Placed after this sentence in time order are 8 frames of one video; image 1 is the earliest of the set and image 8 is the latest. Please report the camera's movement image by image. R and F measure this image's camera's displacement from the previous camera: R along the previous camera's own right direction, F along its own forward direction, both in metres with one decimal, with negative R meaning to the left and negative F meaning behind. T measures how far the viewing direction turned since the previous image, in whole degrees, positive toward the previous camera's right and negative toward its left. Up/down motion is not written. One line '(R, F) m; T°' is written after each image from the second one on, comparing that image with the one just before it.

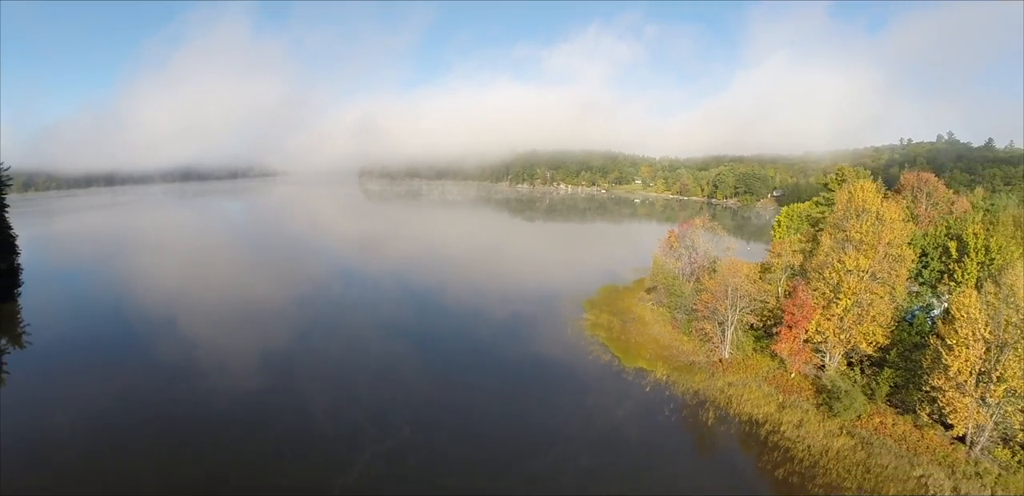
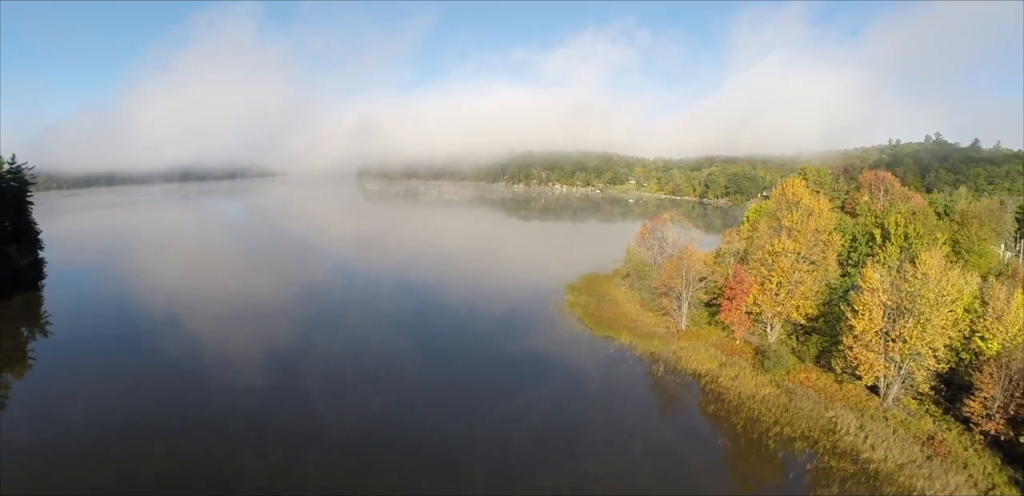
(+0.5, -4.1) m; 0°
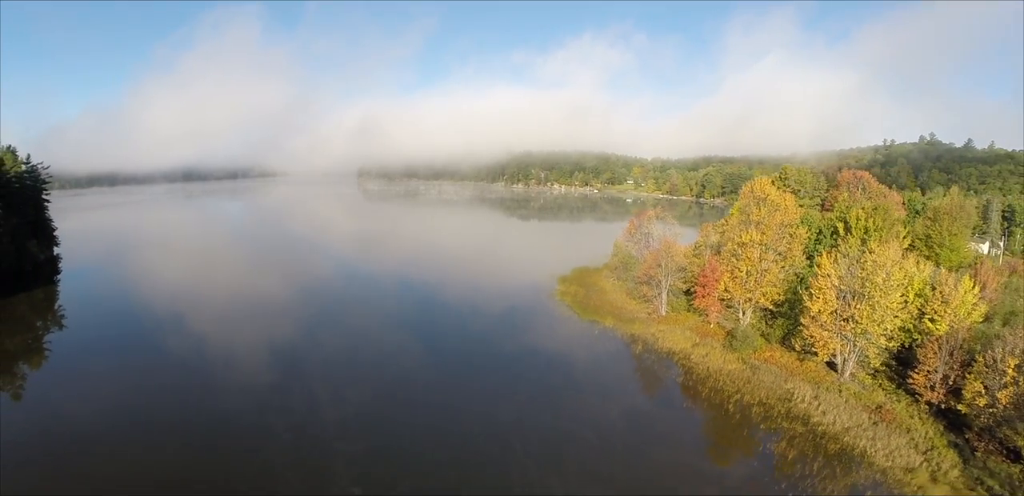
(+0.4, -2.7) m; 0°
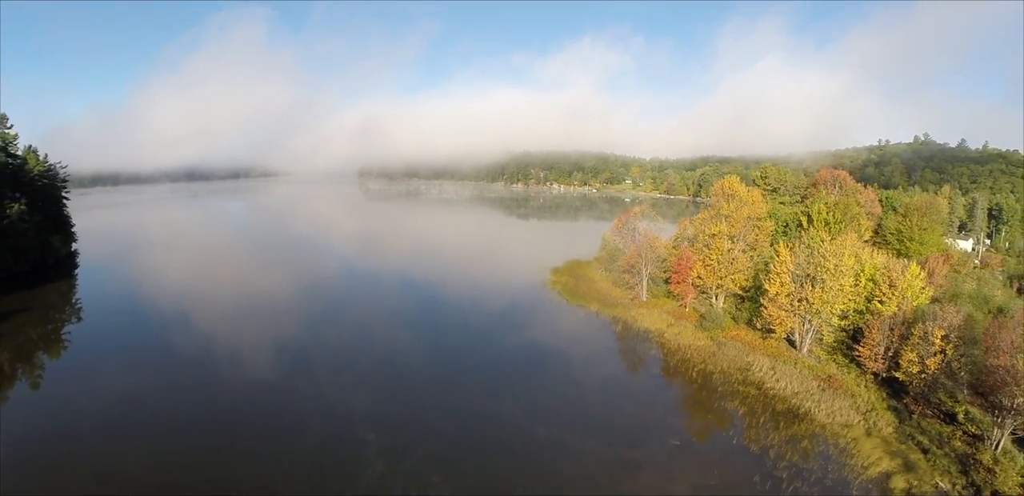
(+0.5, -3.2) m; 0°
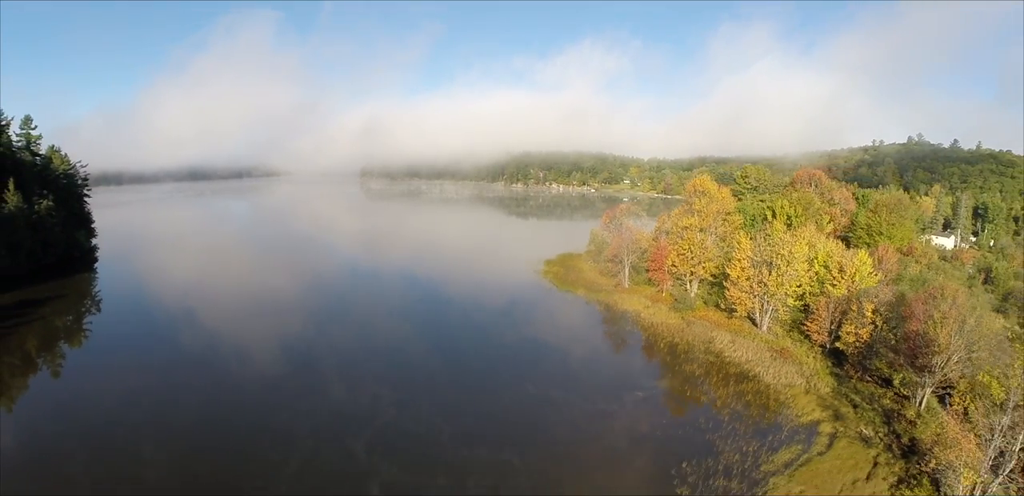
(+0.5, -3.8) m; 0°
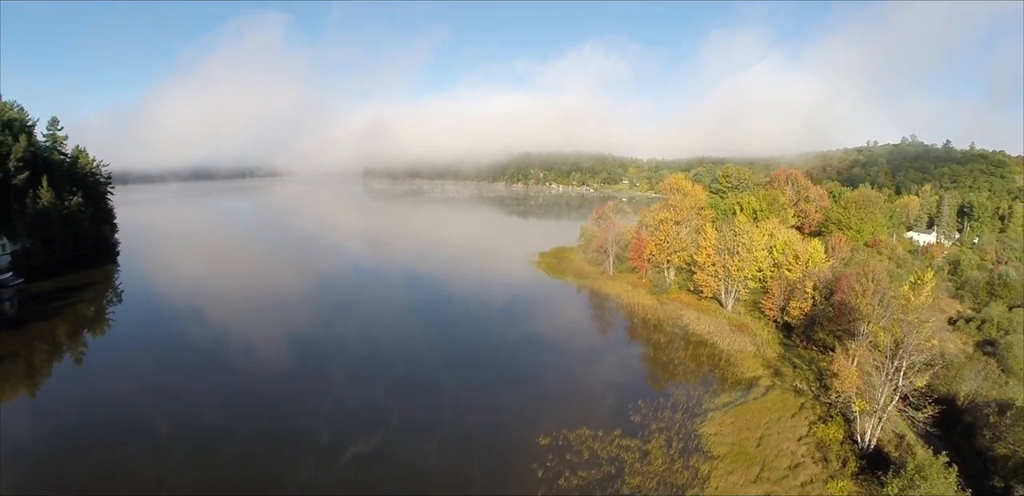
(+0.5, -4.4) m; 0°
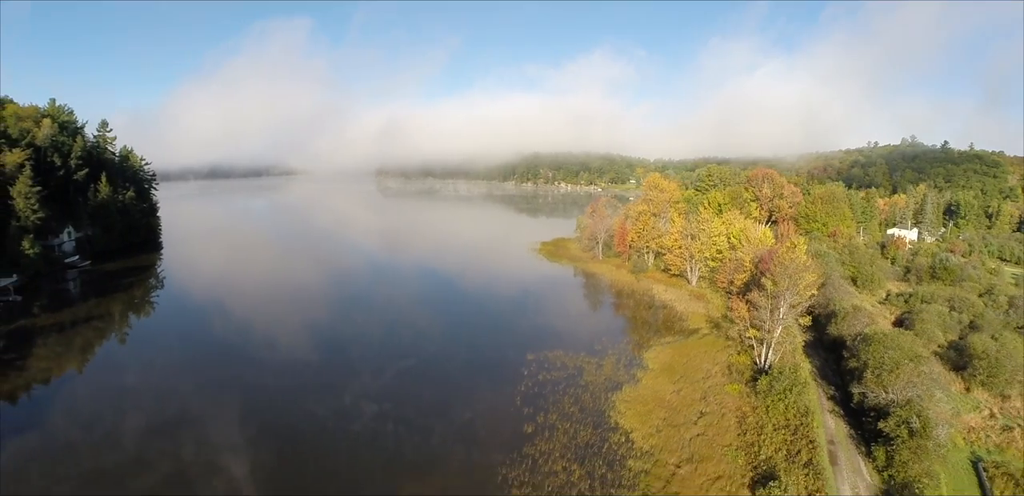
(+0.6, -7.7) m; -1°
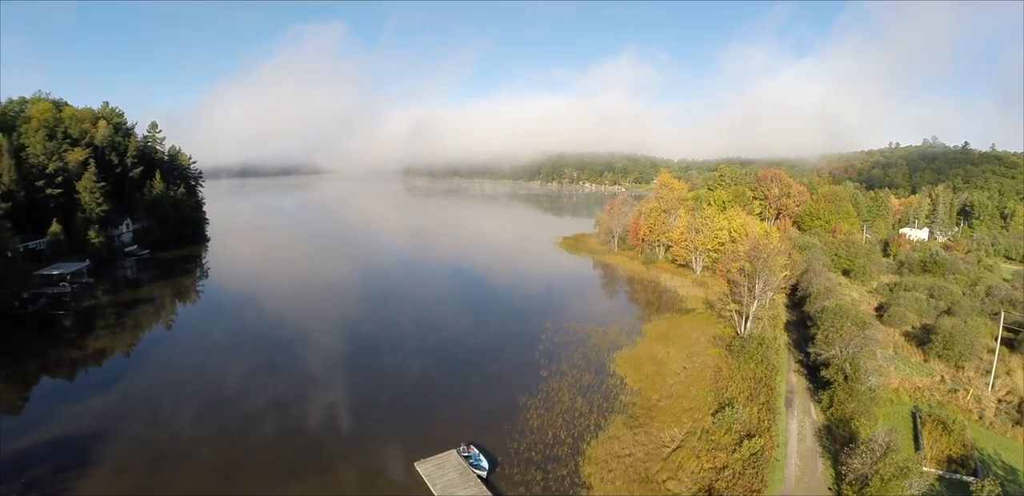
(0.0, -5.1) m; -2°
